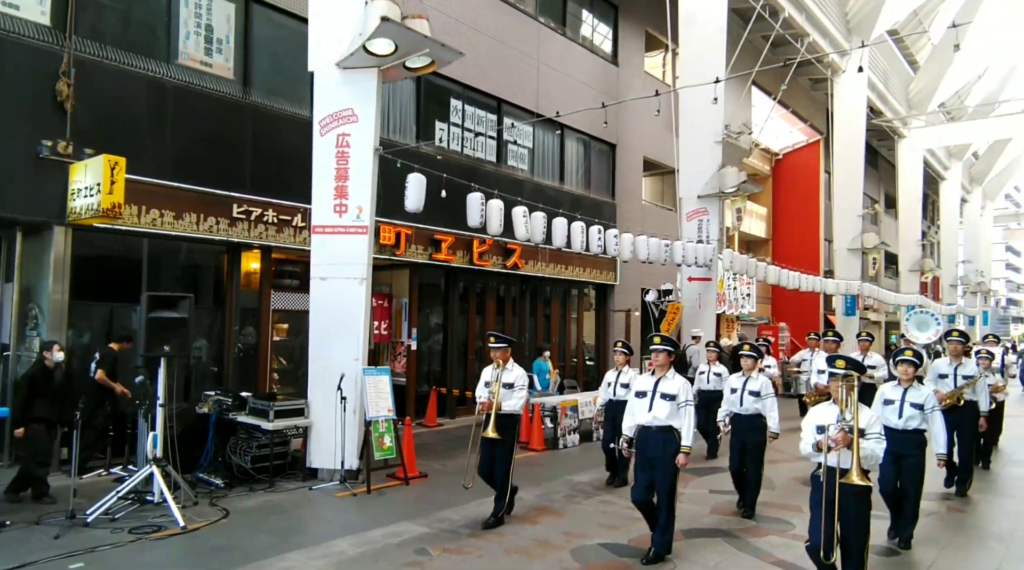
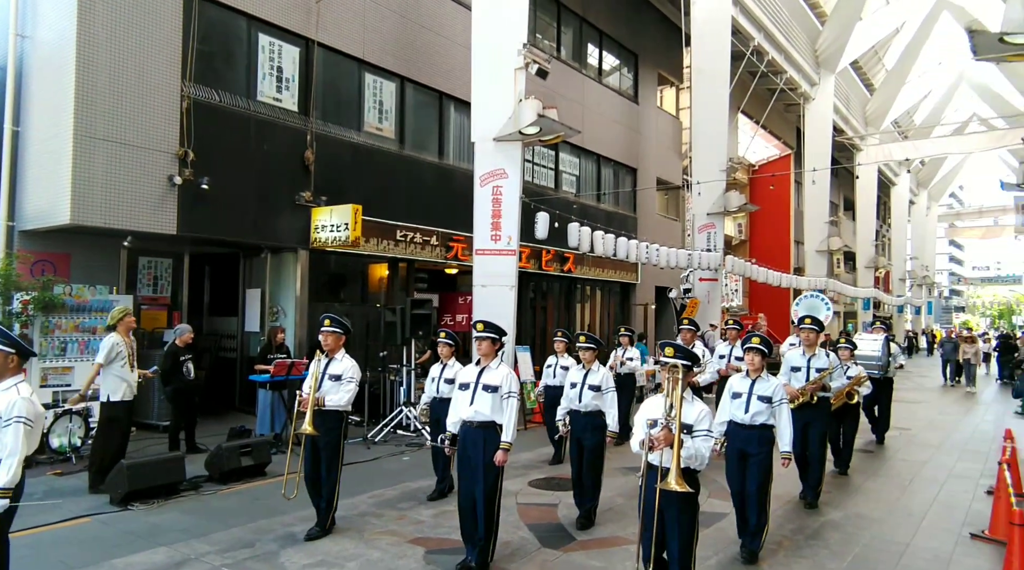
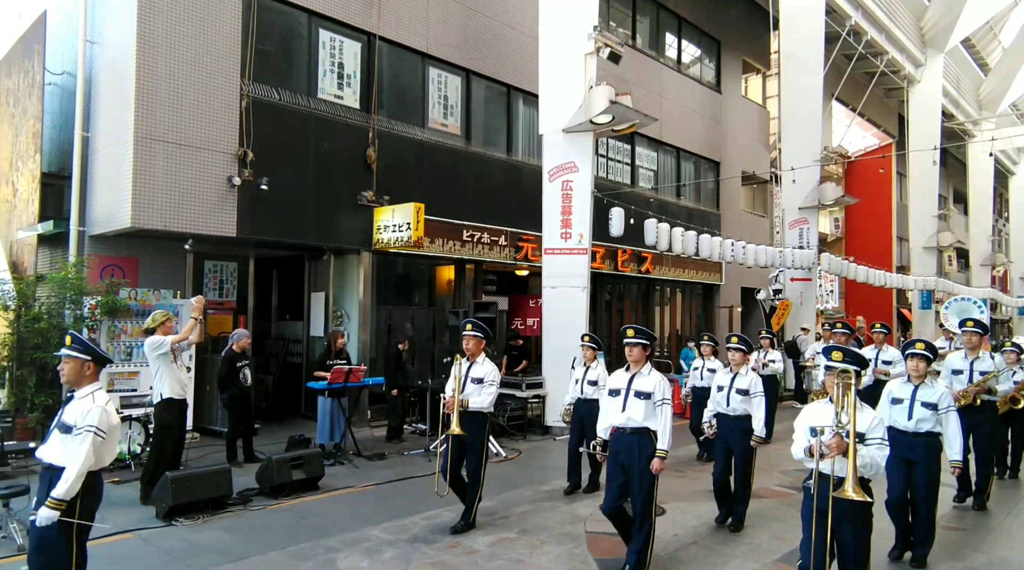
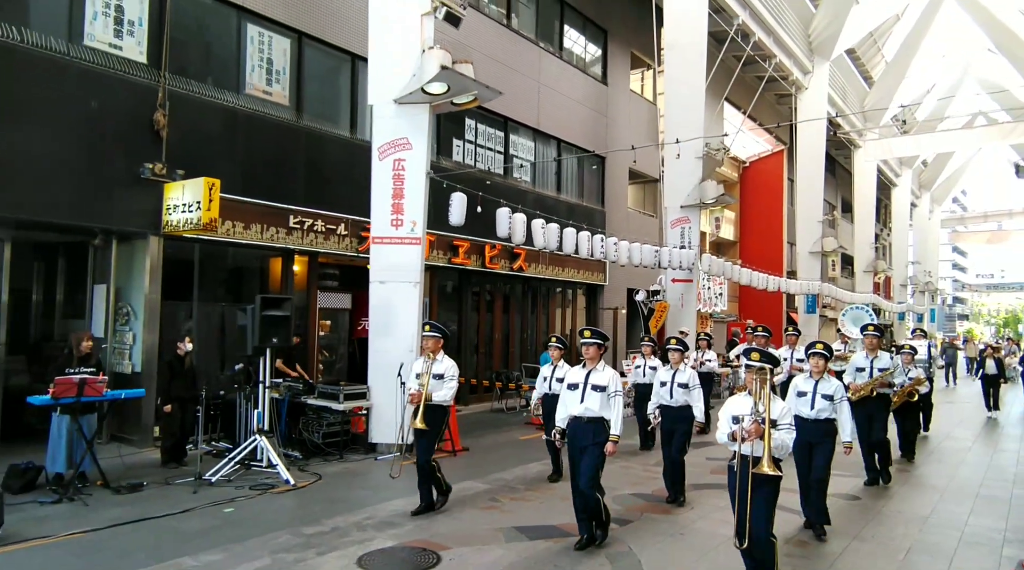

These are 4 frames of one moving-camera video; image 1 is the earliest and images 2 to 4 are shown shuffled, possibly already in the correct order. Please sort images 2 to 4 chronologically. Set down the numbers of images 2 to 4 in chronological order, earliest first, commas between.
4, 3, 2
